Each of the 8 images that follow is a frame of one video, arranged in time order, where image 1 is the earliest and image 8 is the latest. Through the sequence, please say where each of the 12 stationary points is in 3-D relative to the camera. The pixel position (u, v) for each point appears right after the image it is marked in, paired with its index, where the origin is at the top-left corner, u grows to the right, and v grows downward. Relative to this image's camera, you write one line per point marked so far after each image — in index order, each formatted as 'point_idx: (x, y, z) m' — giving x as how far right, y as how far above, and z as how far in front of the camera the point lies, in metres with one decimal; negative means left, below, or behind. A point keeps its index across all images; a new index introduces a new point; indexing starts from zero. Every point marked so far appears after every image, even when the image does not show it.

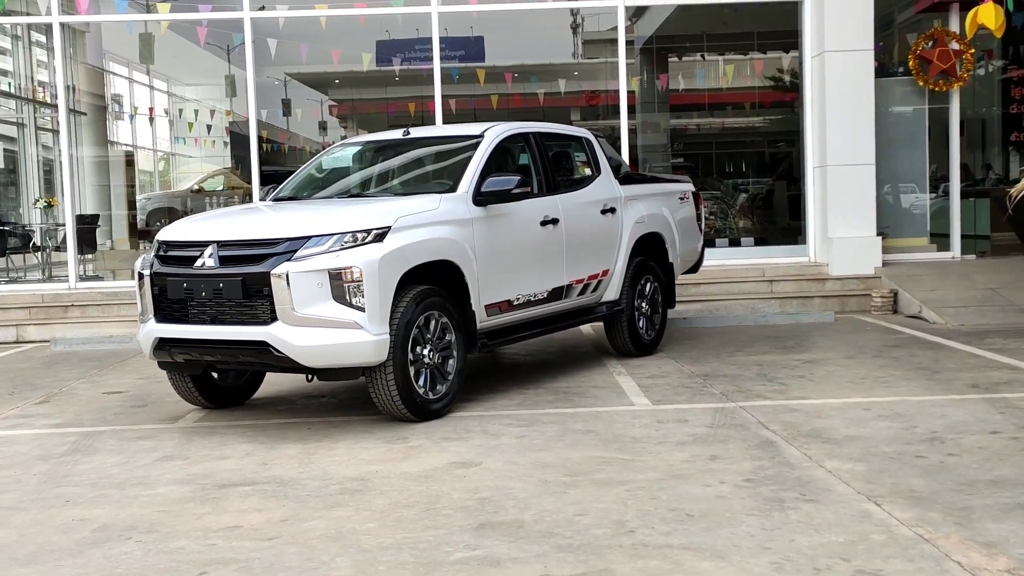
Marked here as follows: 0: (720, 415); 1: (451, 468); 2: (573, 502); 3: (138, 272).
0: (+1.2, -0.7, +5.4) m
1: (-0.3, -0.8, +4.2) m
2: (+0.2, -0.8, +3.5) m
3: (-2.2, +0.1, +5.5) m
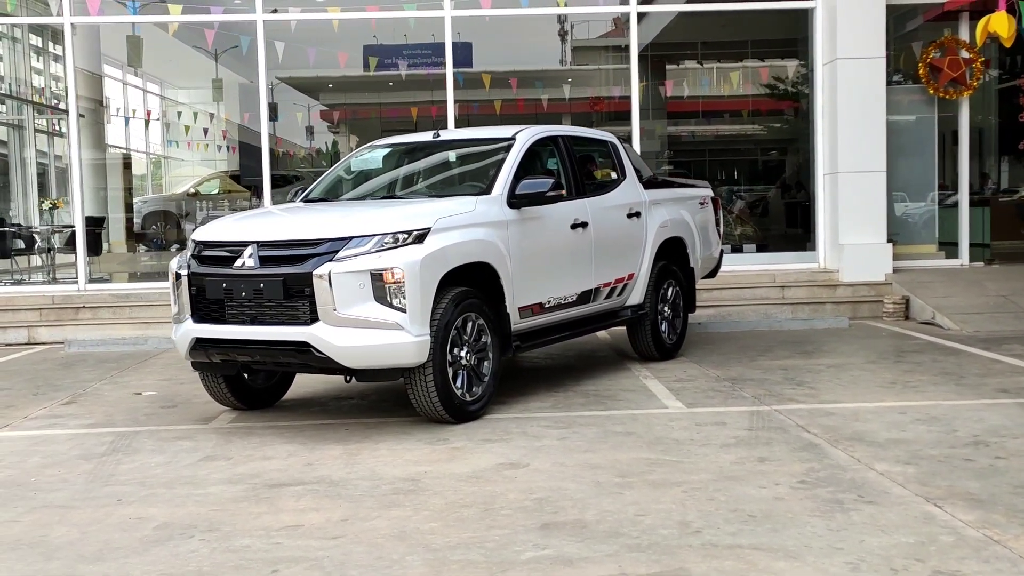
0: (+1.4, -0.7, +5.4) m
1: (-0.1, -0.8, +4.2) m
2: (+0.4, -0.8, +3.5) m
3: (-1.9, +0.1, +5.5) m
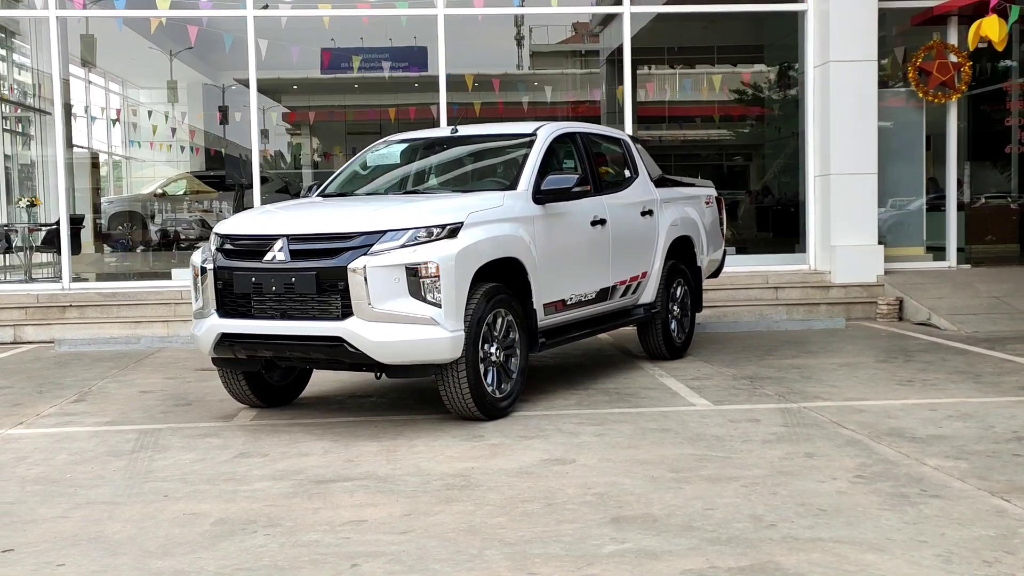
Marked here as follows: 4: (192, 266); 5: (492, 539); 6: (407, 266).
0: (+1.6, -0.7, +5.4) m
1: (+0.2, -0.8, +4.1) m
2: (+0.7, -0.8, +3.5) m
3: (-1.8, +0.1, +5.4) m
4: (-1.8, +0.1, +5.5) m
5: (-0.1, -0.8, +3.0) m
6: (-0.5, +0.1, +4.9) m
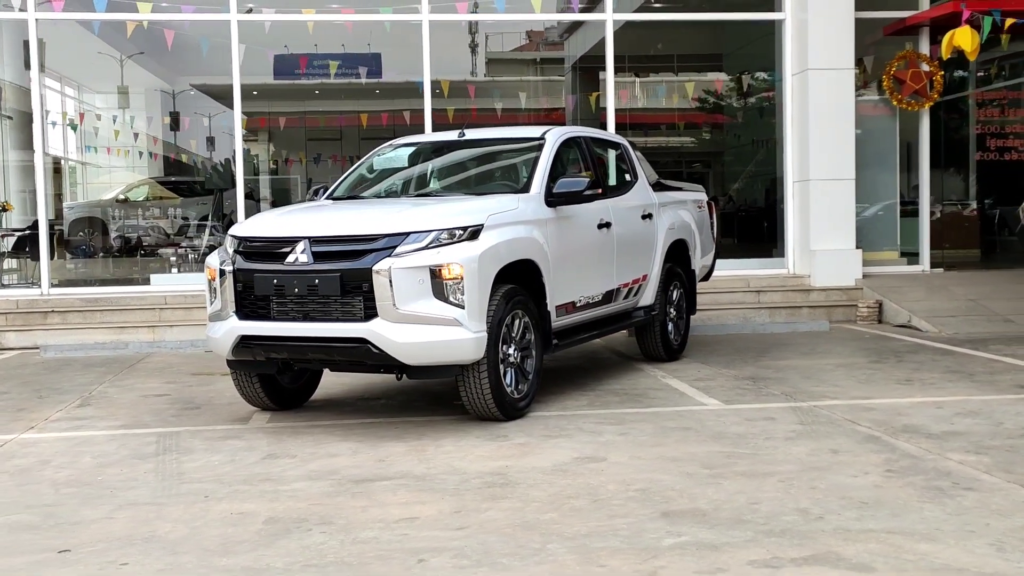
0: (+1.7, -0.7, +5.5) m
1: (+0.3, -0.8, +4.2) m
2: (+0.8, -0.7, +3.5) m
3: (-1.7, +0.1, +5.4) m
4: (-1.7, +0.1, +5.5) m
5: (+0.1, -0.8, +3.0) m
6: (-0.4, +0.1, +4.9) m
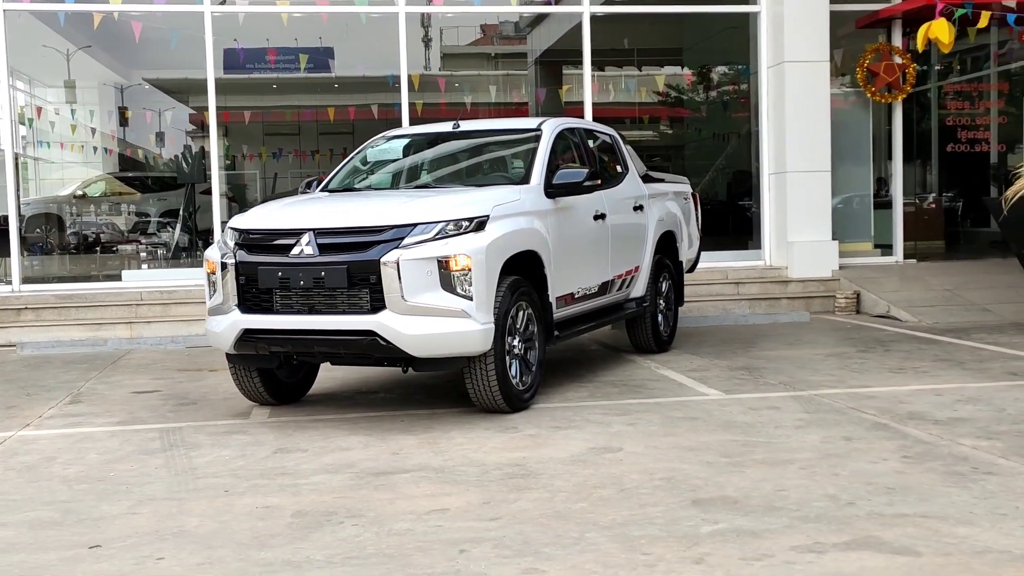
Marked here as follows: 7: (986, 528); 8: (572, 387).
0: (+1.7, -0.7, +5.5) m
1: (+0.4, -0.7, +4.2) m
2: (+0.9, -0.7, +3.5) m
3: (-1.6, +0.1, +5.3) m
4: (-1.7, +0.1, +5.4) m
5: (+0.2, -0.7, +3.0) m
6: (-0.4, +0.1, +4.9) m
7: (+1.4, -0.7, +2.8) m
8: (+0.4, -0.7, +6.6) m
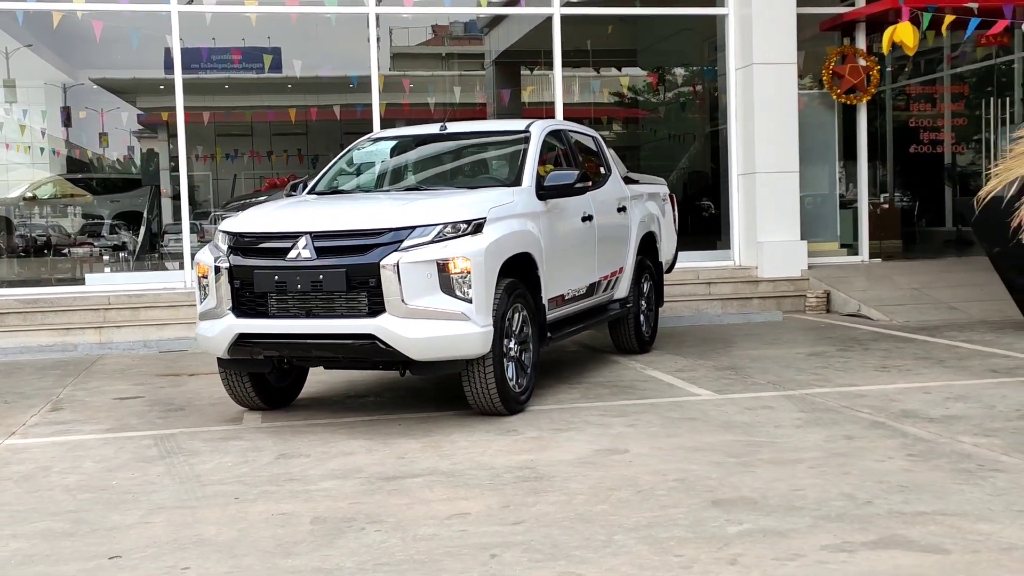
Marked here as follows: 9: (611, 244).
0: (+1.7, -0.7, +5.6) m
1: (+0.4, -0.7, +4.2) m
2: (+1.0, -0.7, +3.6) m
3: (-1.7, +0.1, +5.3) m
4: (-1.7, +0.1, +5.3) m
5: (+0.3, -0.7, +3.0) m
6: (-0.4, +0.1, +4.9) m
7: (+1.5, -0.7, +2.9) m
8: (+0.3, -0.7, +6.6) m
9: (+0.8, +0.4, +7.8) m
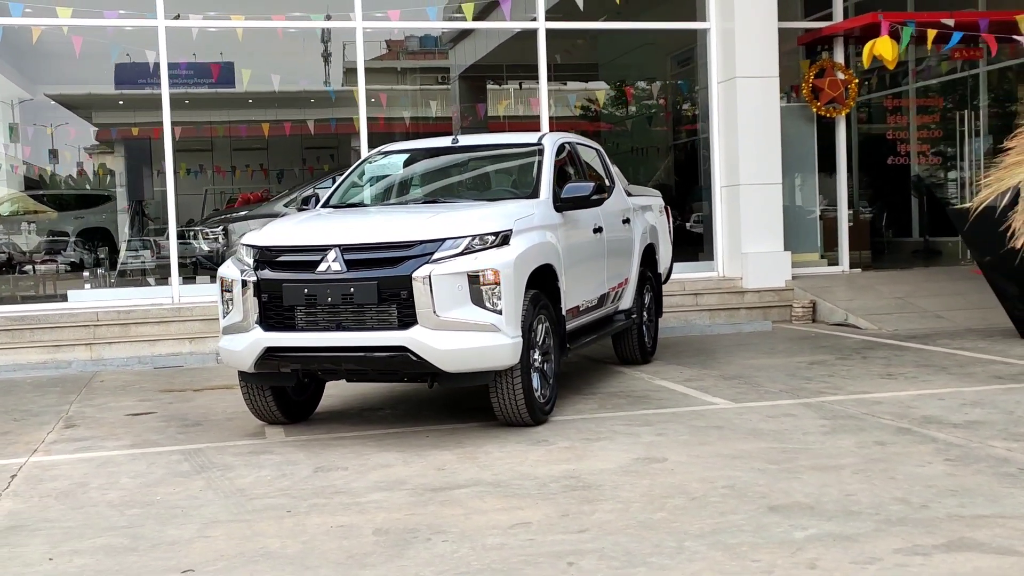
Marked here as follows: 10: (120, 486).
0: (+1.8, -0.7, +5.7) m
1: (+0.6, -0.8, +4.2) m
2: (+1.2, -0.7, +3.6) m
3: (-1.5, +0.1, +5.3) m
4: (-1.6, 0.0, +5.3) m
5: (+0.5, -0.8, +3.0) m
6: (-0.2, +0.1, +4.9) m
7: (+1.7, -0.7, +2.9) m
8: (+0.5, -0.8, +6.6) m
9: (+0.9, +0.3, +7.9) m
10: (-1.7, -0.9, +4.2) m
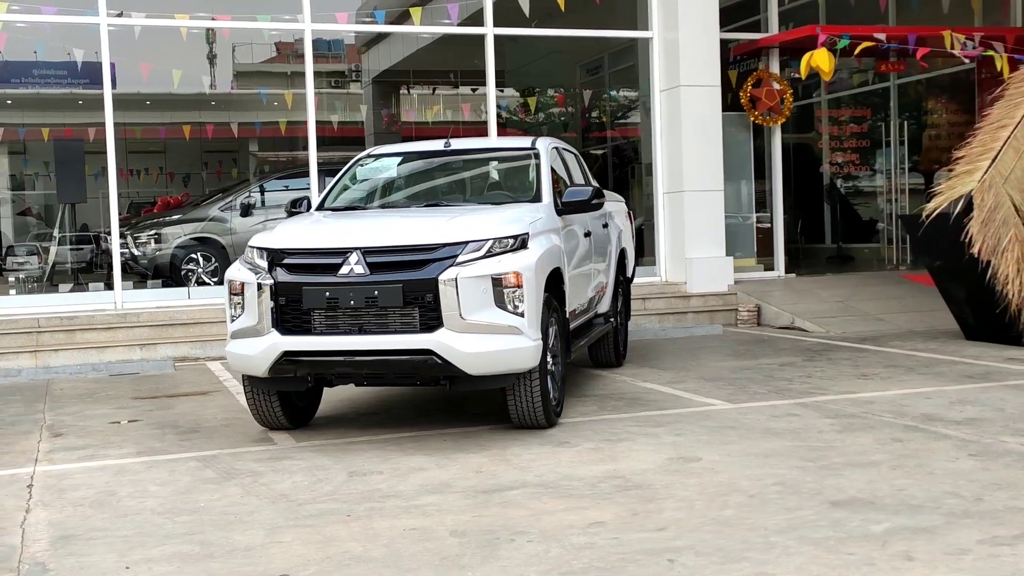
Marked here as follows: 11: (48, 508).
0: (+1.9, -0.7, +5.8) m
1: (+0.8, -0.8, +4.3) m
2: (+1.4, -0.8, +3.7) m
3: (-1.4, 0.0, +5.2) m
4: (-1.5, 0.0, +5.2) m
5: (+0.8, -0.8, +3.1) m
6: (-0.1, +0.1, +4.9) m
7: (+2.0, -0.7, +3.1) m
8: (+0.4, -0.8, +6.7) m
9: (+0.7, +0.2, +8.0) m
10: (-1.5, -0.9, +4.1) m
11: (-1.9, -0.9, +3.9) m
